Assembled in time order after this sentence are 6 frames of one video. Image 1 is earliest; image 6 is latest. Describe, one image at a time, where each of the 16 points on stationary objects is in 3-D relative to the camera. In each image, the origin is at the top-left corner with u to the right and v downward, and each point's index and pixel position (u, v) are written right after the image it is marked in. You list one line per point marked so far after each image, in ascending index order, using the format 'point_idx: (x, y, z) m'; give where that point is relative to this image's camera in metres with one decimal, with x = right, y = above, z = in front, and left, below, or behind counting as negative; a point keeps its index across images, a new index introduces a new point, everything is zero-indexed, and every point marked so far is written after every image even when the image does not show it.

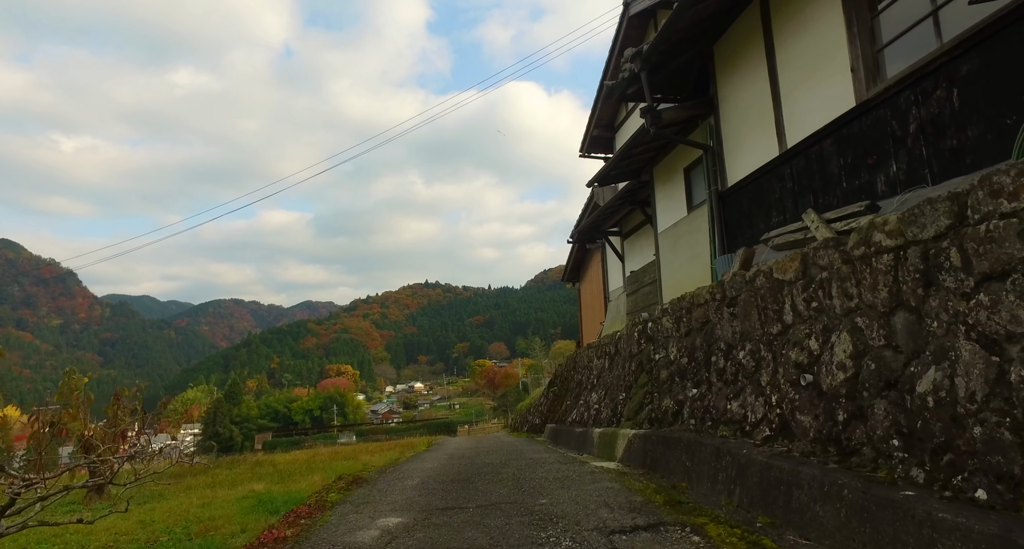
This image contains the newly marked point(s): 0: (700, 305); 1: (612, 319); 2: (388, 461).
0: (+1.4, -0.2, +5.3) m
1: (+1.9, -0.8, +13.0) m
2: (-3.0, -4.6, +17.1) m
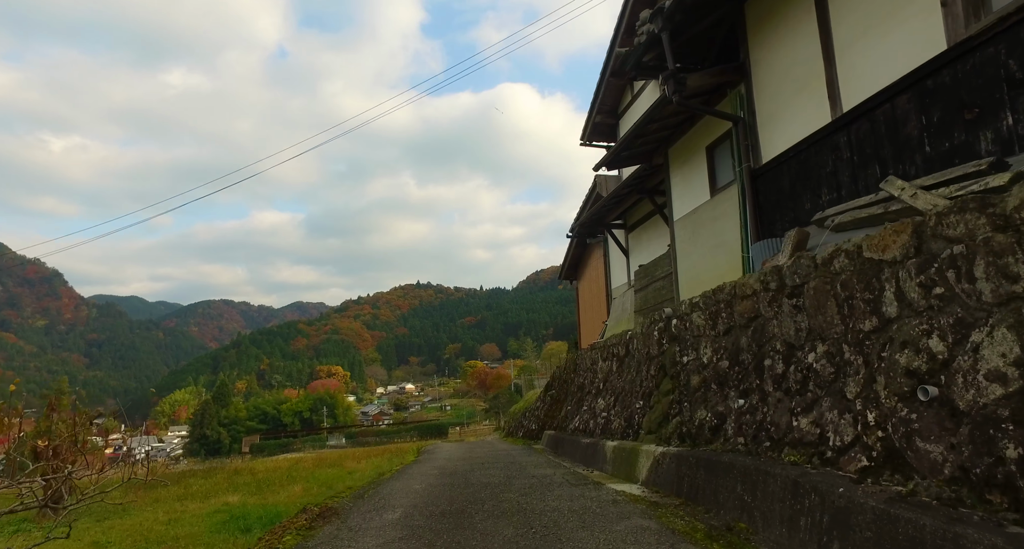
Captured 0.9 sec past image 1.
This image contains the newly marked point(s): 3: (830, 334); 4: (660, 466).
0: (+1.5, -0.1, +4.4) m
1: (+1.8, -0.8, +12.0) m
2: (-3.1, -4.5, +16.1) m
3: (+1.5, -0.3, +3.3) m
4: (+1.0, -1.3, +4.7) m
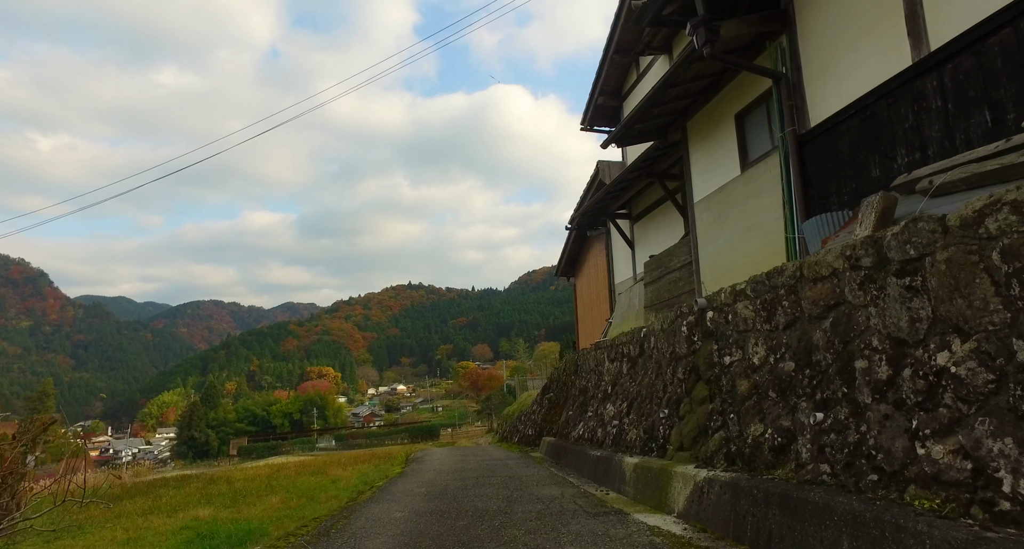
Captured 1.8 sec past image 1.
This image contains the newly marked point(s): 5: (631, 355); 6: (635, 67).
0: (+1.5, 0.0, +3.4) m
1: (+1.8, -0.6, +11.1) m
2: (-3.2, -4.4, +15.1) m
3: (+1.6, -0.2, +2.3) m
4: (+1.0, -1.2, +3.7) m
5: (+1.4, -0.9, +8.0) m
6: (+2.1, +3.6, +12.1) m
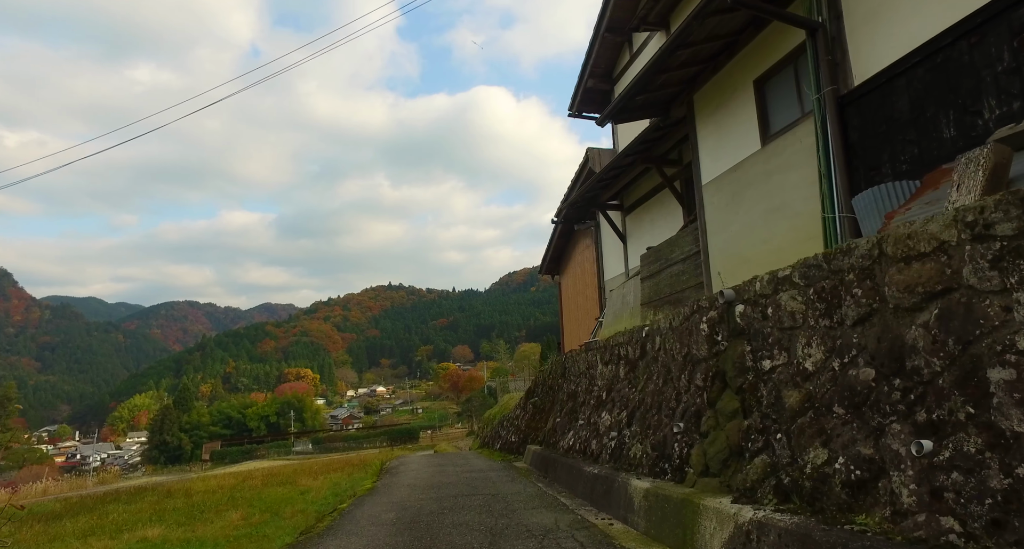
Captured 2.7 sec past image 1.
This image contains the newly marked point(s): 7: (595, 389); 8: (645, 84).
0: (+1.5, +0.1, +2.5) m
1: (+1.5, -0.6, +10.2) m
2: (-3.6, -4.3, +14.1) m
3: (+1.5, -0.1, +1.4) m
4: (+1.0, -1.1, +2.8) m
5: (+1.2, -0.8, +7.1) m
6: (+1.9, +3.7, +11.2) m
7: (+1.0, -1.4, +8.6) m
8: (+1.2, +1.8, +6.5) m
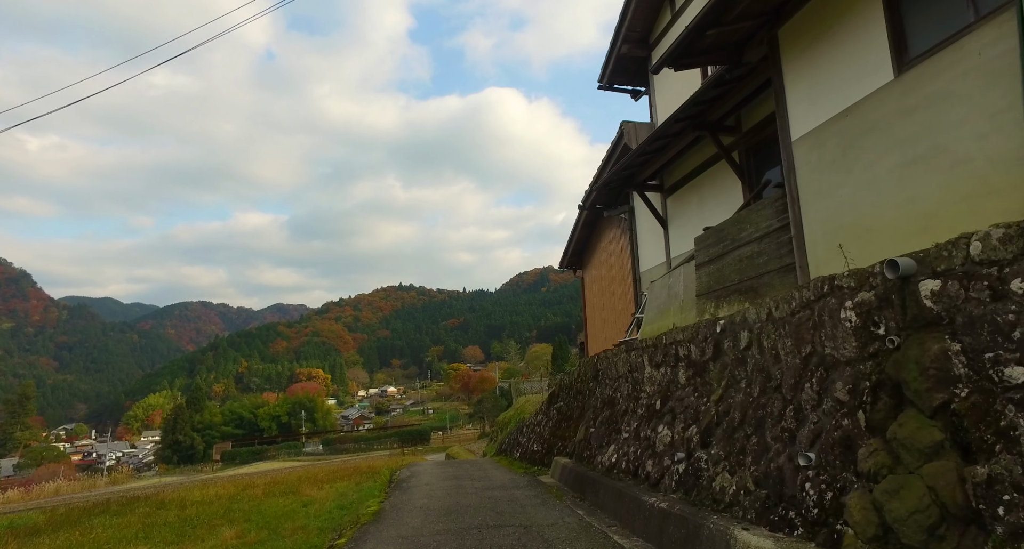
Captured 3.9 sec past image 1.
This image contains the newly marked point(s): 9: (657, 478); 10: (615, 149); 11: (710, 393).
0: (+1.7, +0.2, +1.1) m
1: (+1.9, -0.4, +8.8) m
2: (-3.2, -4.2, +12.8) m
3: (+1.8, +0.1, +0.1) m
4: (+1.2, -0.9, +1.5) m
5: (+1.5, -0.7, +5.7) m
6: (+2.2, +3.8, +9.8) m
7: (+1.4, -1.3, +7.2) m
8: (+1.5, +1.9, +5.1) m
9: (+1.1, -1.6, +5.5) m
10: (+1.6, +1.9, +10.6) m
11: (+1.5, -0.9, +5.2) m
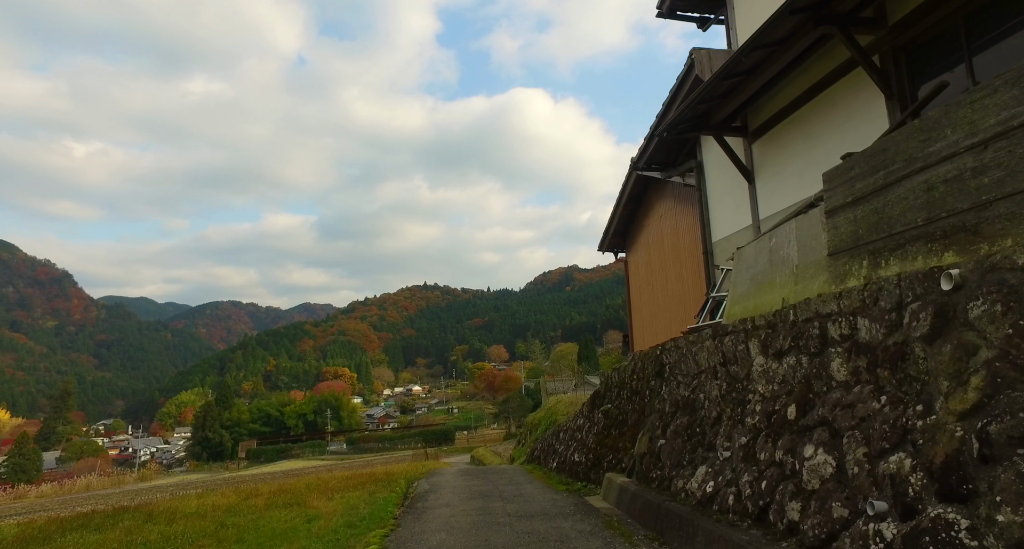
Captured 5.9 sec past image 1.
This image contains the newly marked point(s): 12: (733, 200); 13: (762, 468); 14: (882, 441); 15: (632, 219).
0: (+1.9, +0.6, -1.2) m
1: (+2.3, 0.0, +6.5) m
2: (-2.6, -3.8, +10.7) m
3: (+1.9, +0.4, -2.2) m
4: (+1.4, -0.6, -0.8) m
5: (+1.8, -0.3, +3.5) m
6: (+2.7, +4.2, +7.5) m
7: (+1.7, -0.9, +4.9) m
8: (+1.8, +2.3, +2.9) m
9: (+1.4, -1.2, +3.3) m
10: (+2.1, +2.3, +8.3) m
11: (+1.8, -0.5, +2.9) m
12: (+2.6, +0.9, +8.2) m
13: (+1.6, -1.2, +4.3) m
14: (+1.7, -0.8, +3.2) m
15: (+2.4, +1.1, +13.7) m
